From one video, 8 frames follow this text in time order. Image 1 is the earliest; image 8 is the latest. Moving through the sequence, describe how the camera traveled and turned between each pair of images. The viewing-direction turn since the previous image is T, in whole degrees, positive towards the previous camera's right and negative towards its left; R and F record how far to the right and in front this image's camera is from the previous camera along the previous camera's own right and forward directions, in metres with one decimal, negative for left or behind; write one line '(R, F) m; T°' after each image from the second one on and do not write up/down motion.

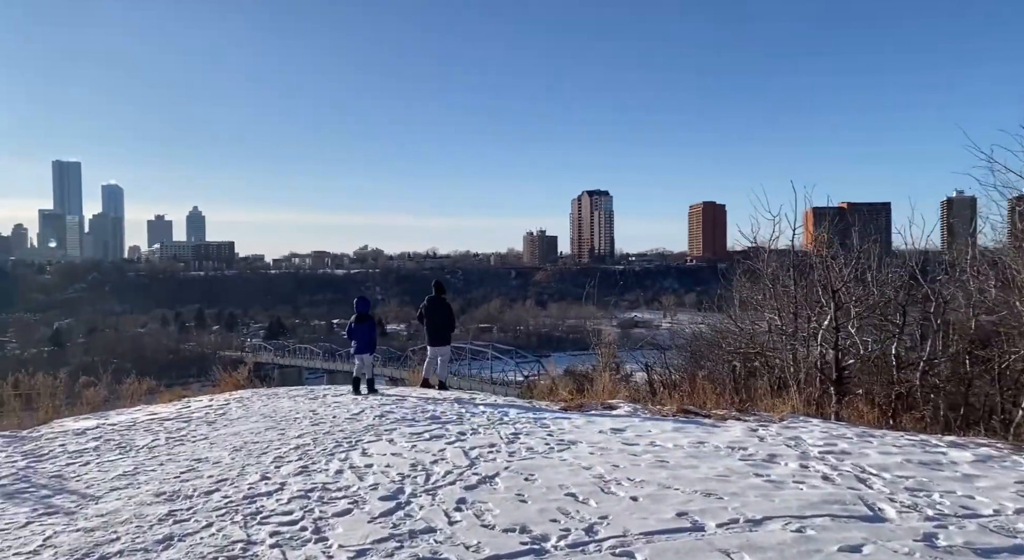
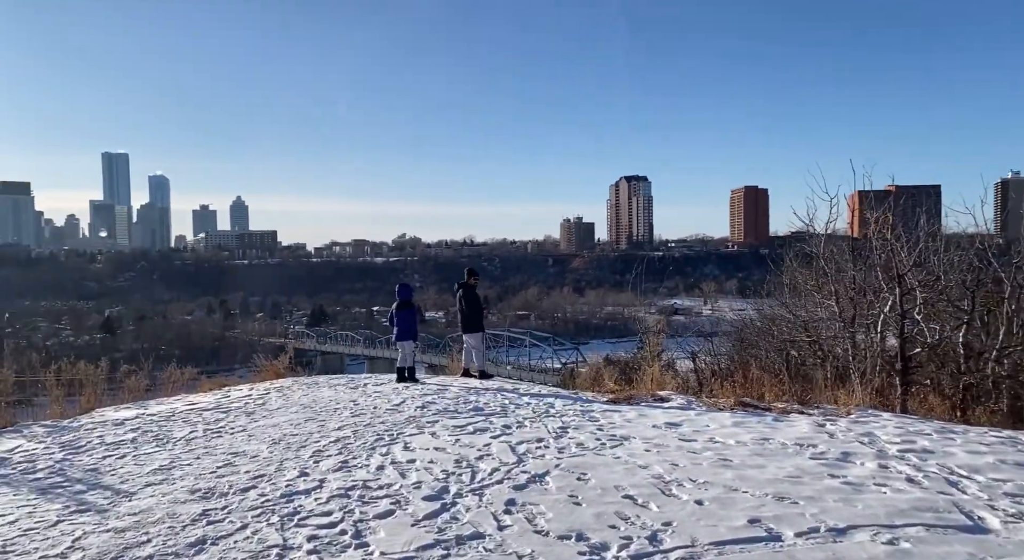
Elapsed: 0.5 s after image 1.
(-0.1, +0.3) m; -3°
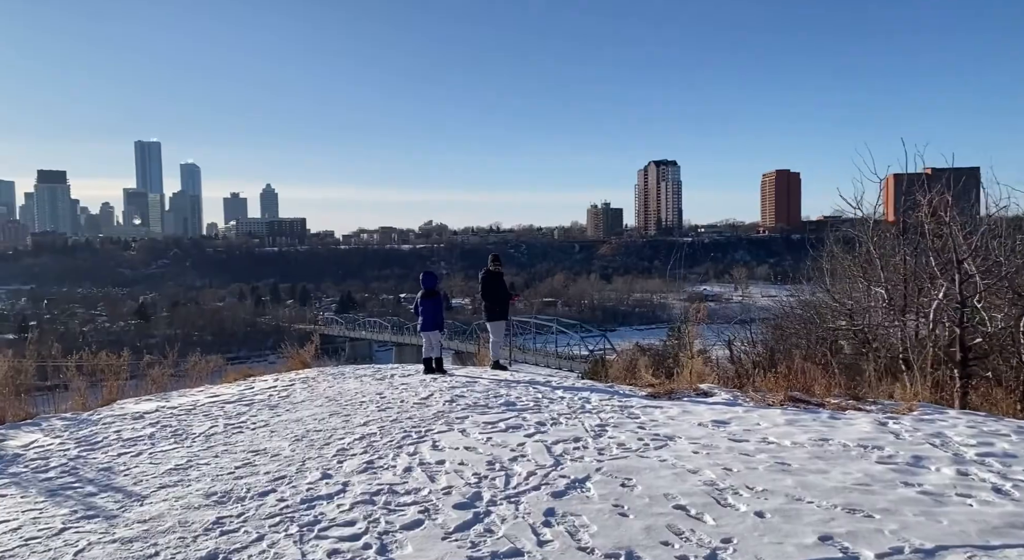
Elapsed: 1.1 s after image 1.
(-0.1, +0.3) m; -2°
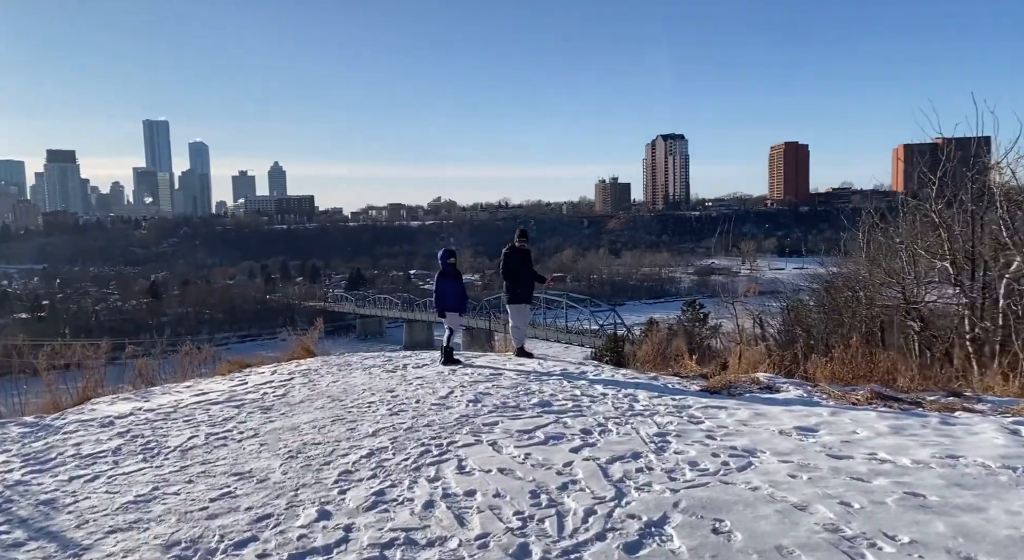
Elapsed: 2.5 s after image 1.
(-0.2, +0.9) m; -1°
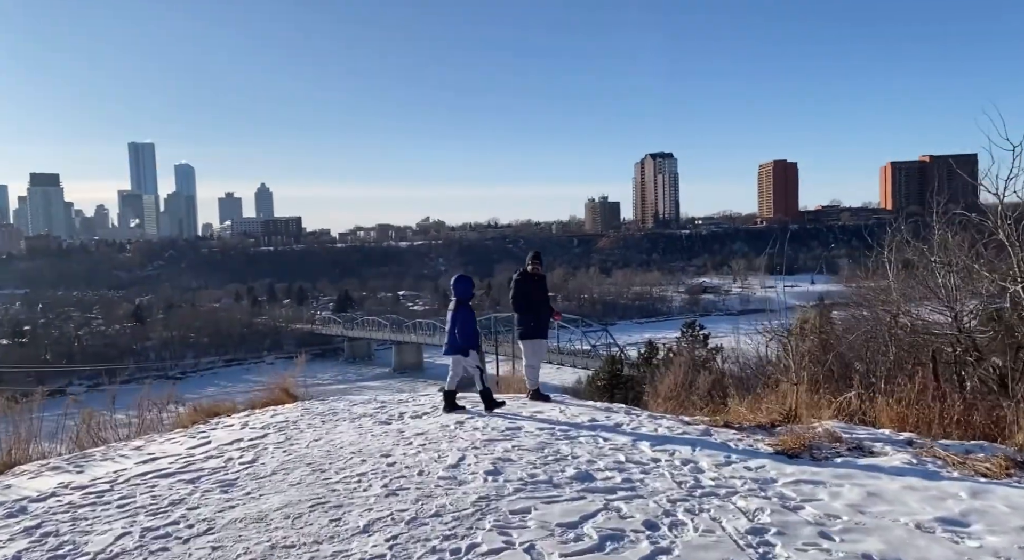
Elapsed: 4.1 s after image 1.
(-0.2, +1.0) m; +1°
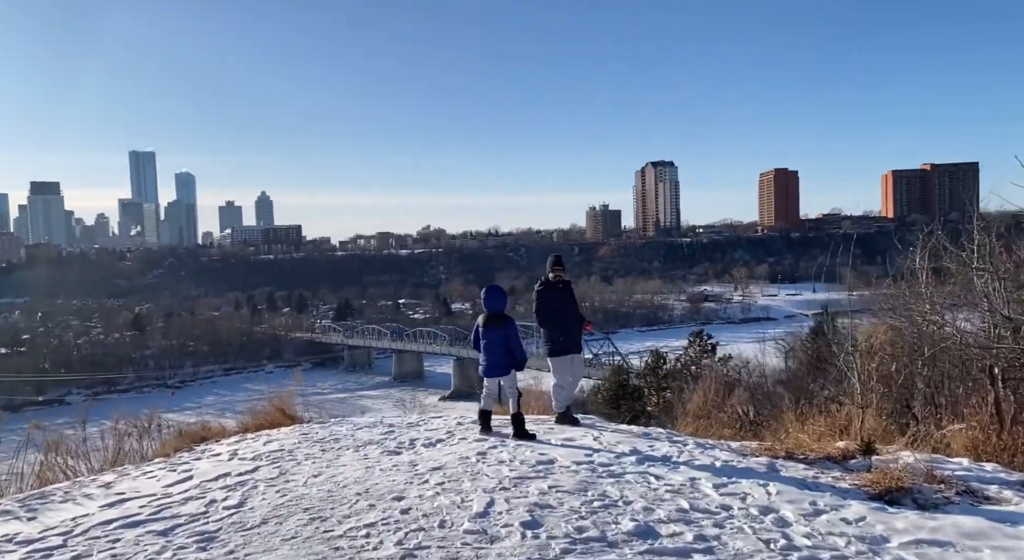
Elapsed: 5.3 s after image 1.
(-0.2, +0.7) m; 0°
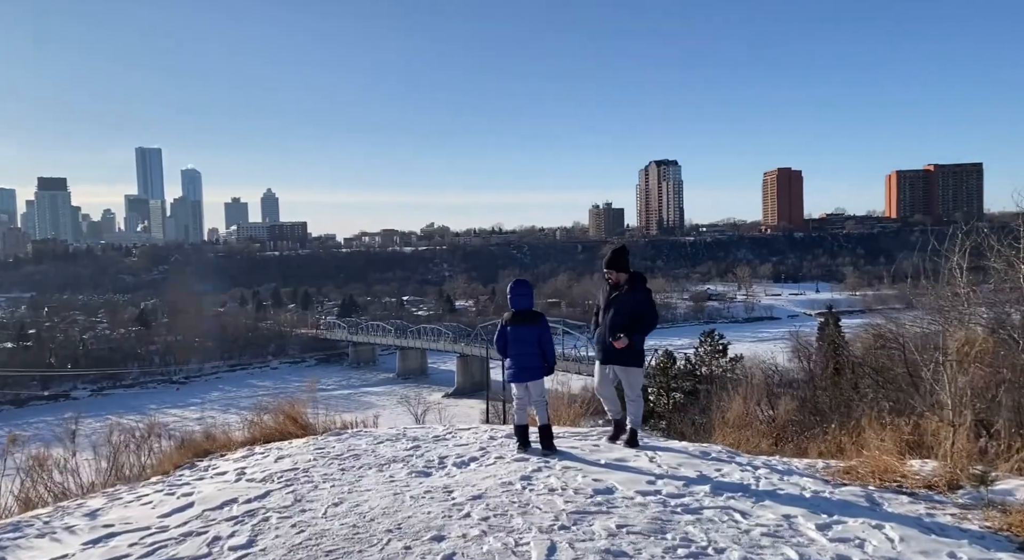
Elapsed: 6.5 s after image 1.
(-0.3, +0.6) m; 0°
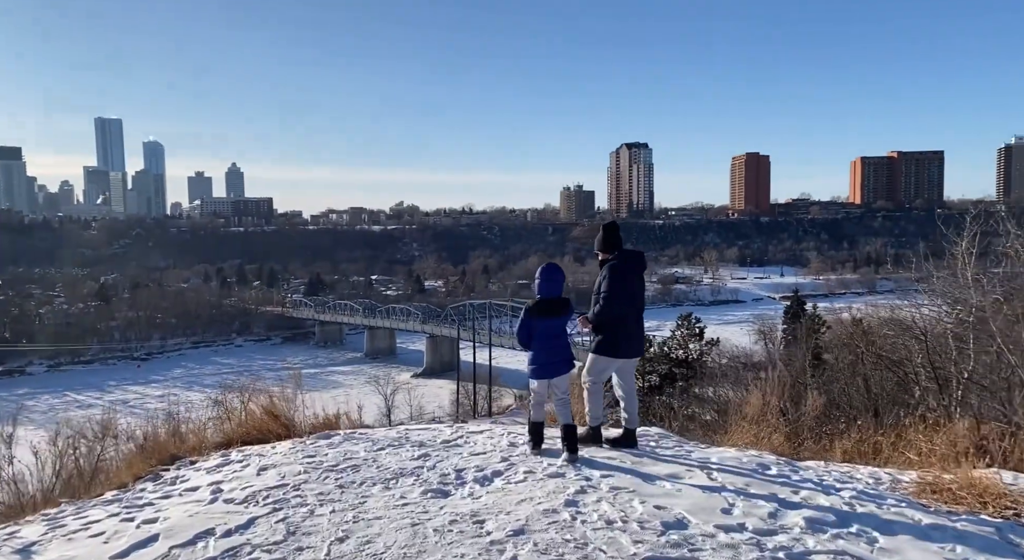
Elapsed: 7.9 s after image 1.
(-0.3, +0.8) m; +2°
